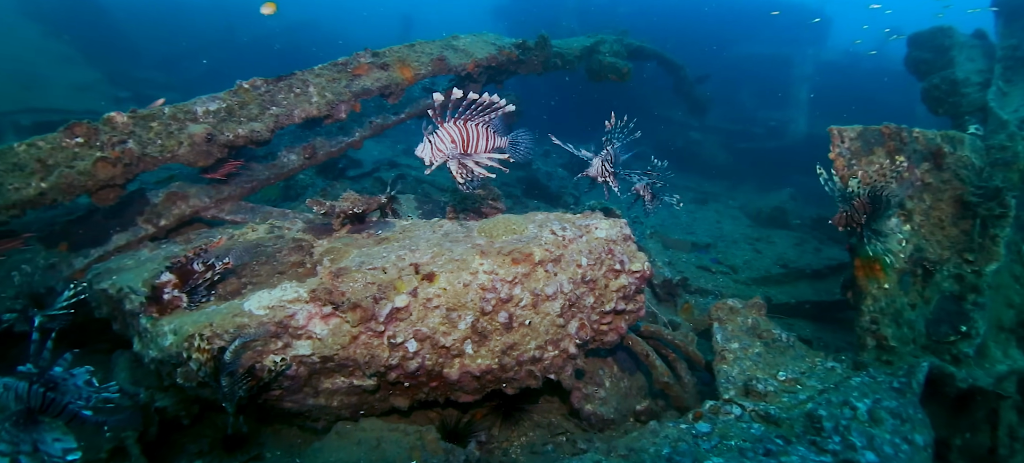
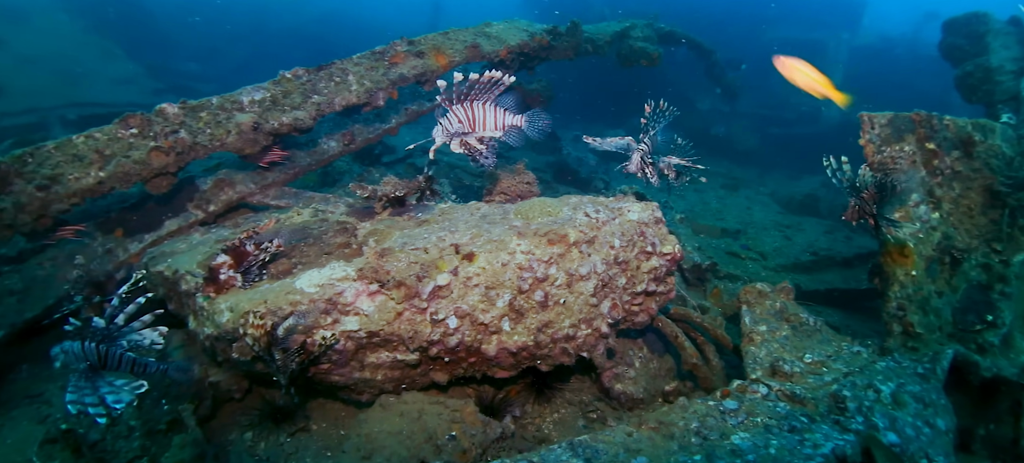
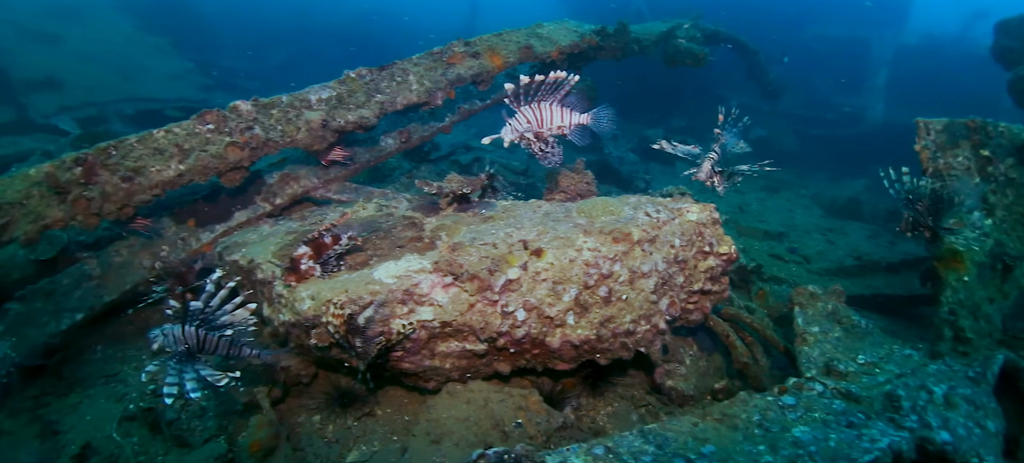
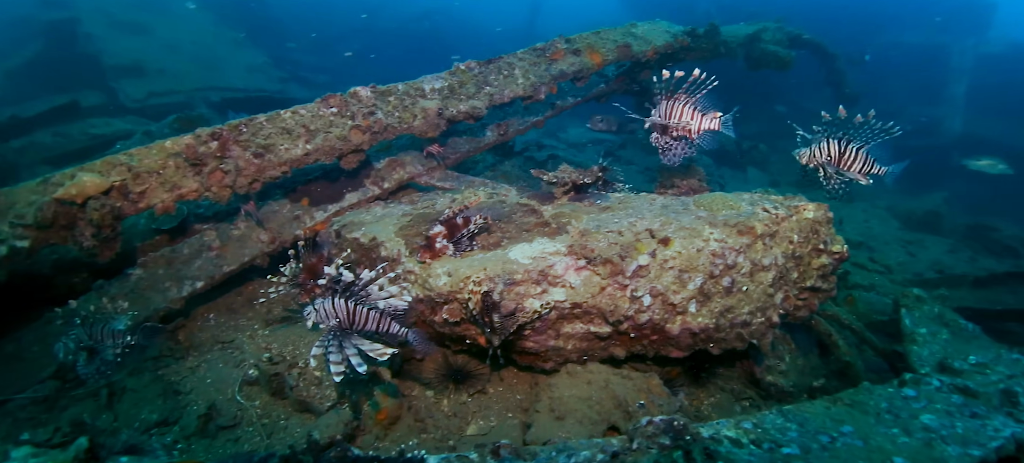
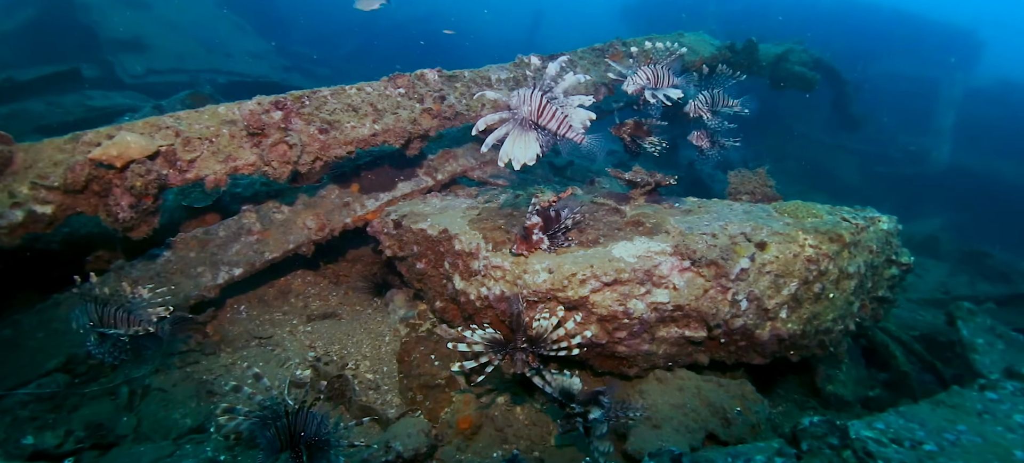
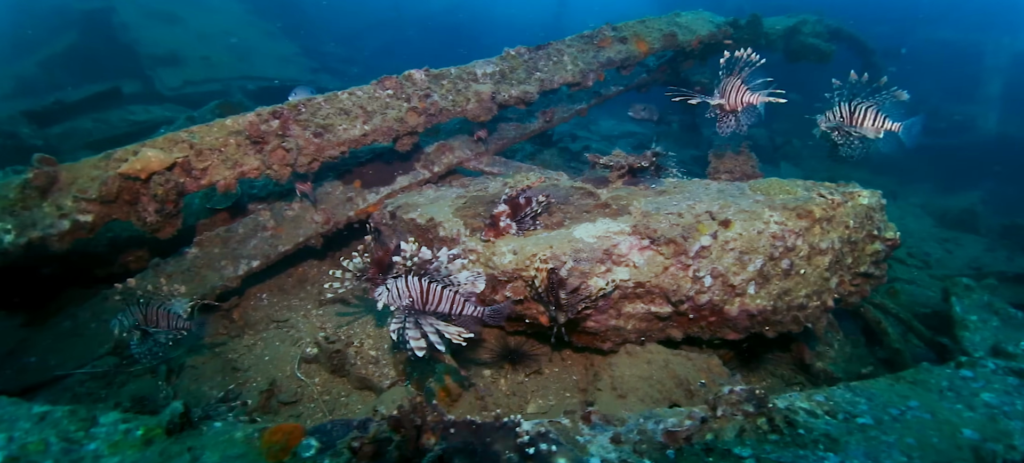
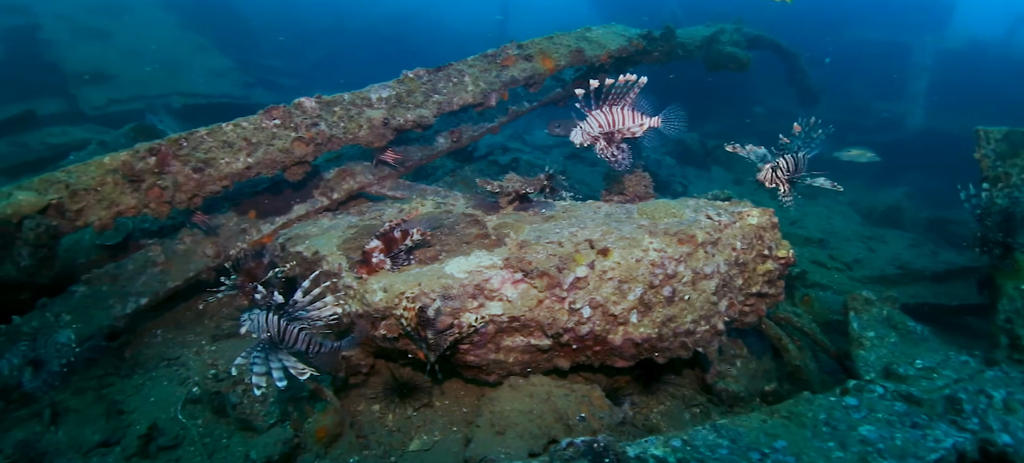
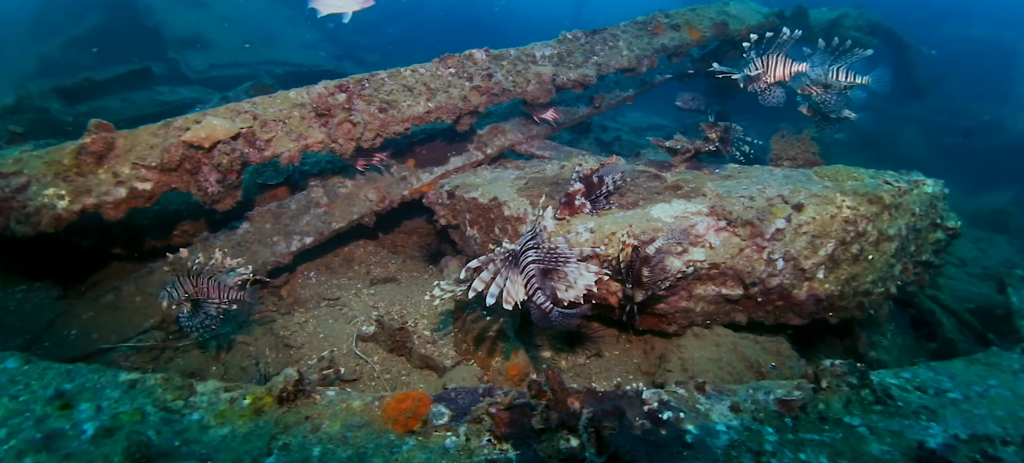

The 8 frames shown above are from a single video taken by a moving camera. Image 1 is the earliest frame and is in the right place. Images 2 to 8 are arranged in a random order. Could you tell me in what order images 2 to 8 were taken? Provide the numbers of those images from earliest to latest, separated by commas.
2, 3, 7, 4, 6, 8, 5
